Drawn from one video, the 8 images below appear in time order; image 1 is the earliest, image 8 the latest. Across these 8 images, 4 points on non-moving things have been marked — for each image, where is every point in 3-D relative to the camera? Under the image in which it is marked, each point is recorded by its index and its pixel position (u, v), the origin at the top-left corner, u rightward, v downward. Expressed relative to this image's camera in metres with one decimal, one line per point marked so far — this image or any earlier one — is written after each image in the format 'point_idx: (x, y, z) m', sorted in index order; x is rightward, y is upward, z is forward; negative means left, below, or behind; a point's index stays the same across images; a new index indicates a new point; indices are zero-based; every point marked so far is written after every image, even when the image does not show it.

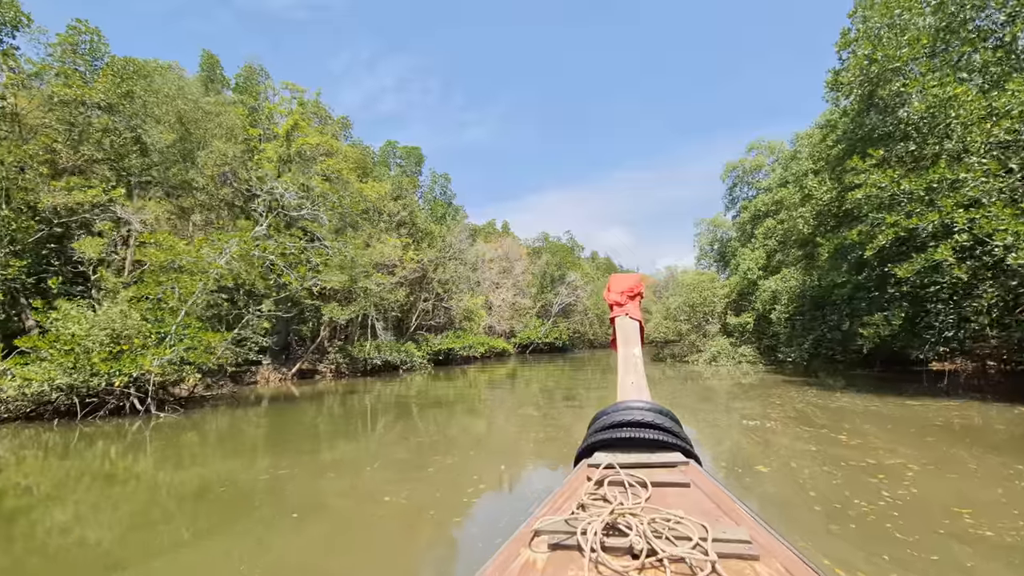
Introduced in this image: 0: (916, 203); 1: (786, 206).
0: (+6.8, +1.4, +8.3) m
1: (+9.2, +2.8, +16.6) m
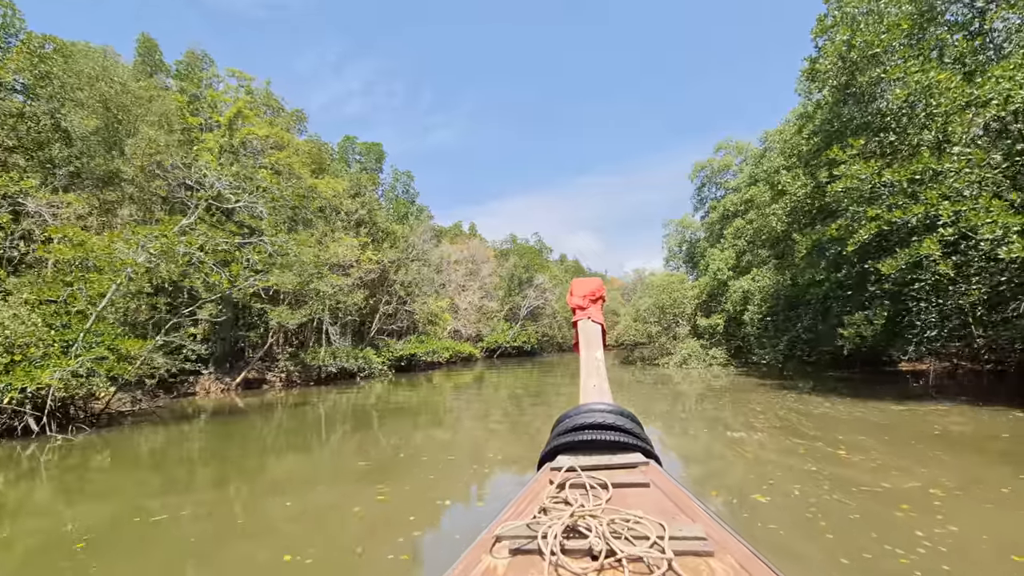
0: (+6.2, +1.5, +7.9) m
1: (+8.1, +2.8, +16.3) m
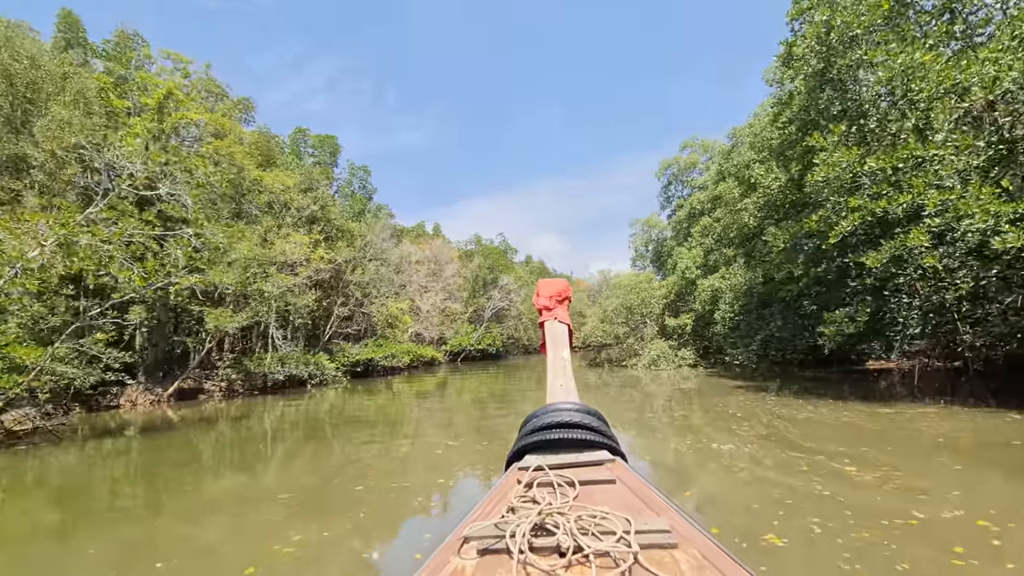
0: (+5.5, +1.5, +7.4) m
1: (+6.9, +2.8, +16.0) m
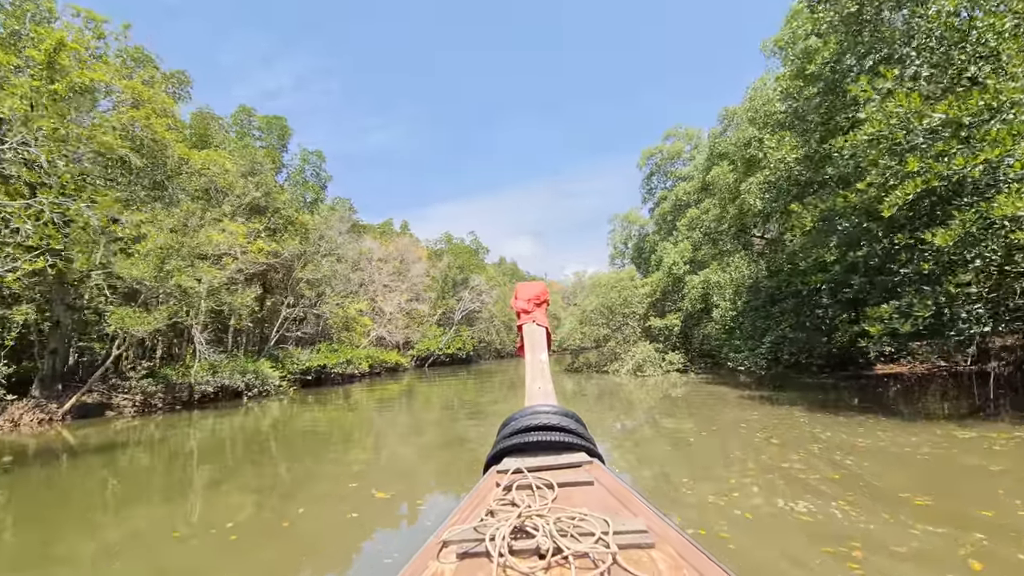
0: (+5.1, +1.7, +5.8) m
1: (+6.0, +2.9, +14.5) m
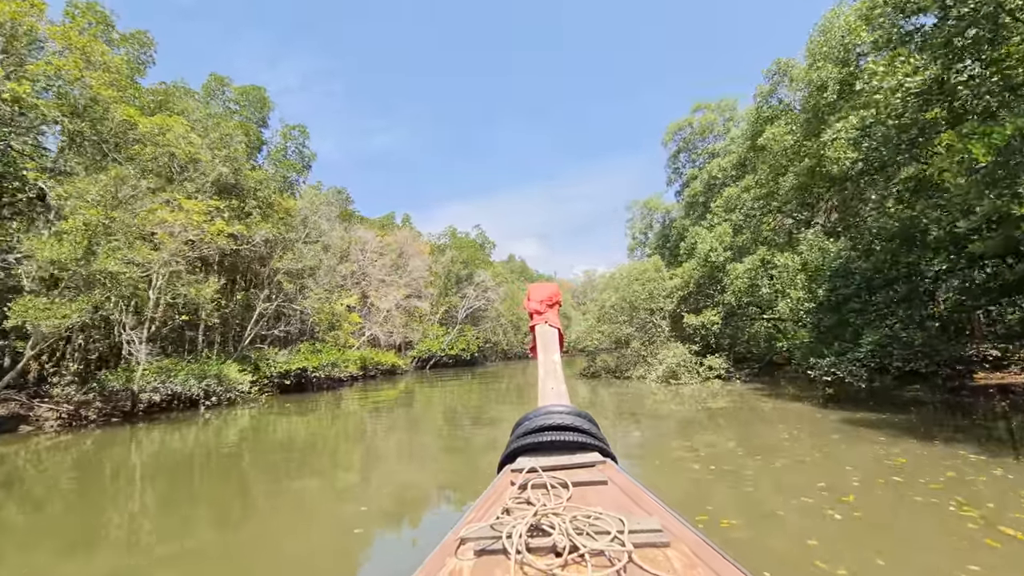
0: (+5.1, +2.0, +3.3) m
1: (+6.1, +3.2, +11.9) m
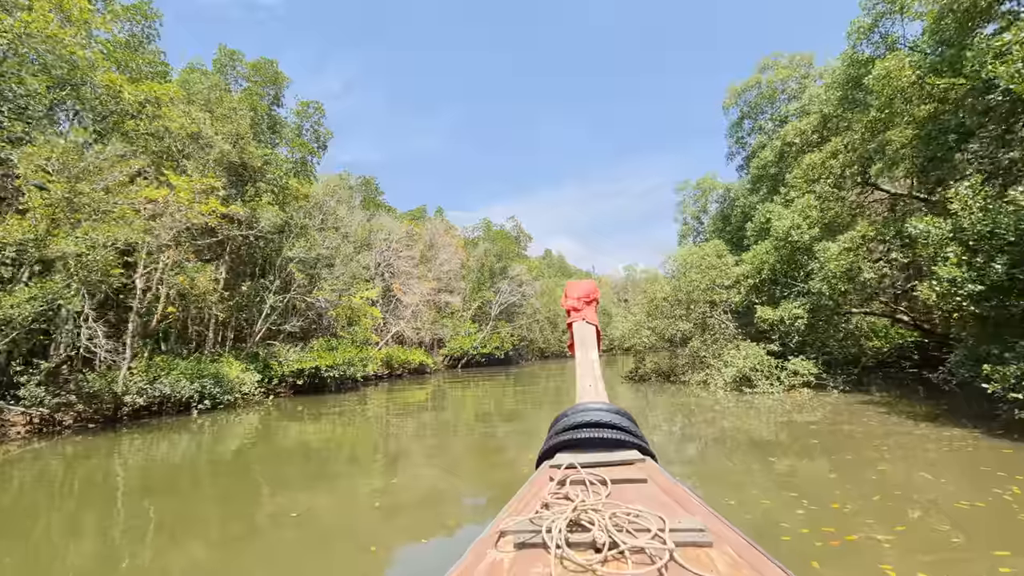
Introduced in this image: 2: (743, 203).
0: (+5.1, +2.2, +0.8) m
1: (+6.8, +3.4, +9.4) m
2: (+7.0, +2.6, +15.0) m
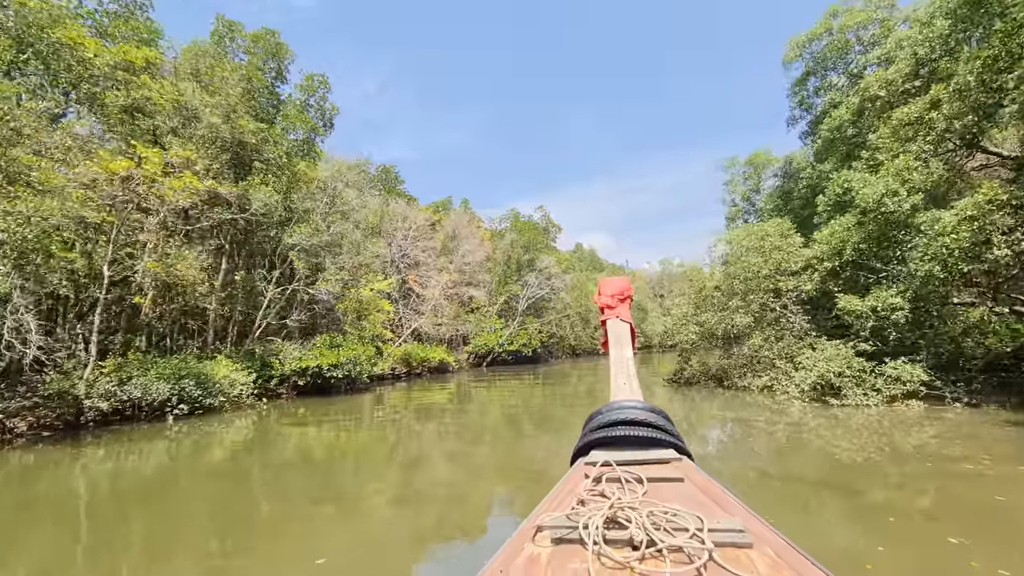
0: (+4.8, +2.5, -1.3) m
1: (+7.0, +3.7, +7.0) m
2: (+7.6, +2.9, +12.7) m
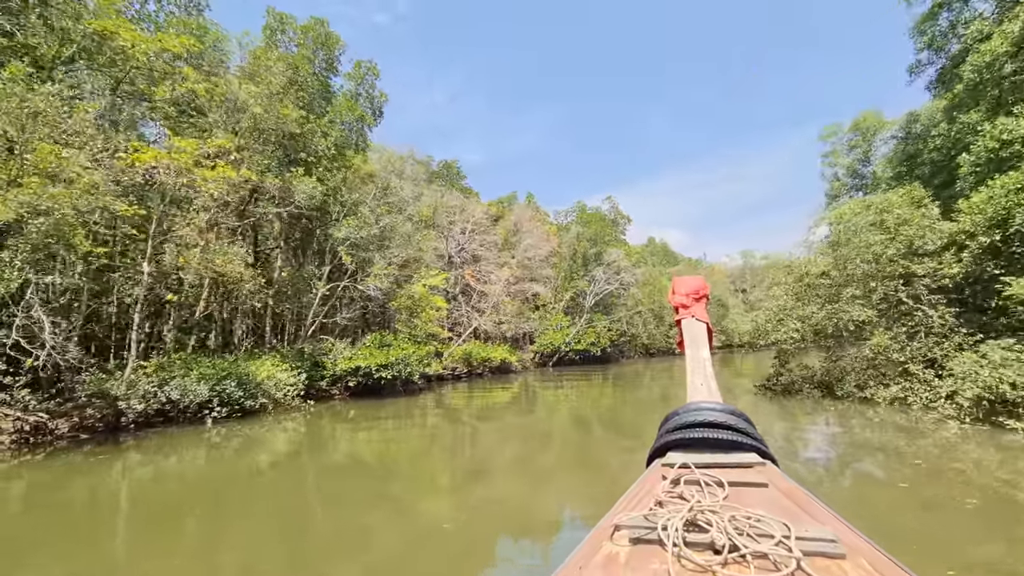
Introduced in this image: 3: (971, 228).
0: (+4.1, +2.6, -3.3) m
1: (+7.5, +4.0, +4.6) m
2: (+8.9, +3.2, +10.1) m
3: (+7.5, +1.0, +8.0) m
